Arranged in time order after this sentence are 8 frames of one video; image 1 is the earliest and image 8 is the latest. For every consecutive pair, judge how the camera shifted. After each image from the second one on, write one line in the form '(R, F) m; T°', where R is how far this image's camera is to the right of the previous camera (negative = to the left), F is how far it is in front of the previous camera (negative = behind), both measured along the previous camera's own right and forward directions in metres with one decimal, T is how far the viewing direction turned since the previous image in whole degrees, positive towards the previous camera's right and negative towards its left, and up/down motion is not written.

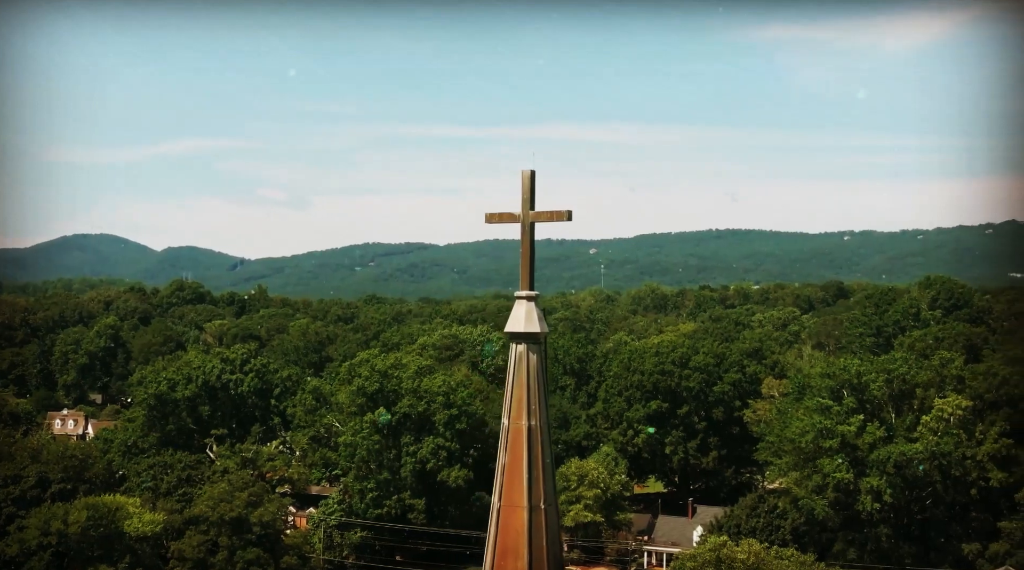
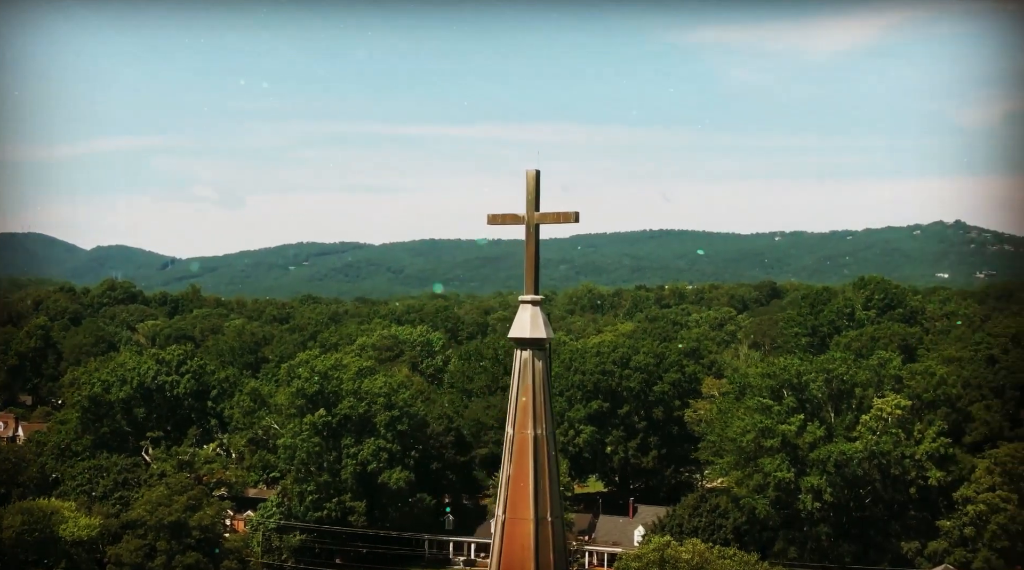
(-0.4, +0.2) m; +3°
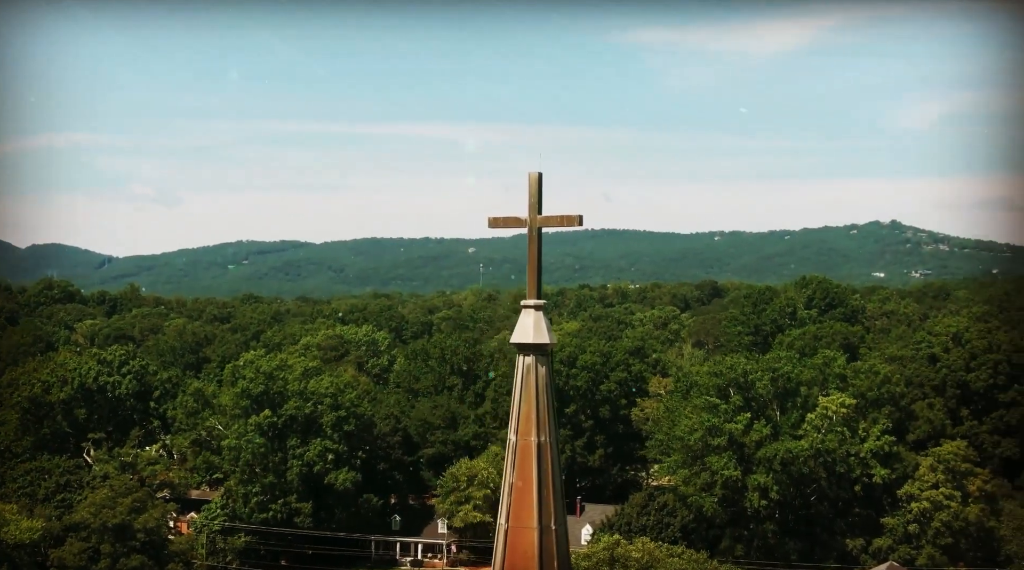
(-0.4, +0.1) m; +3°
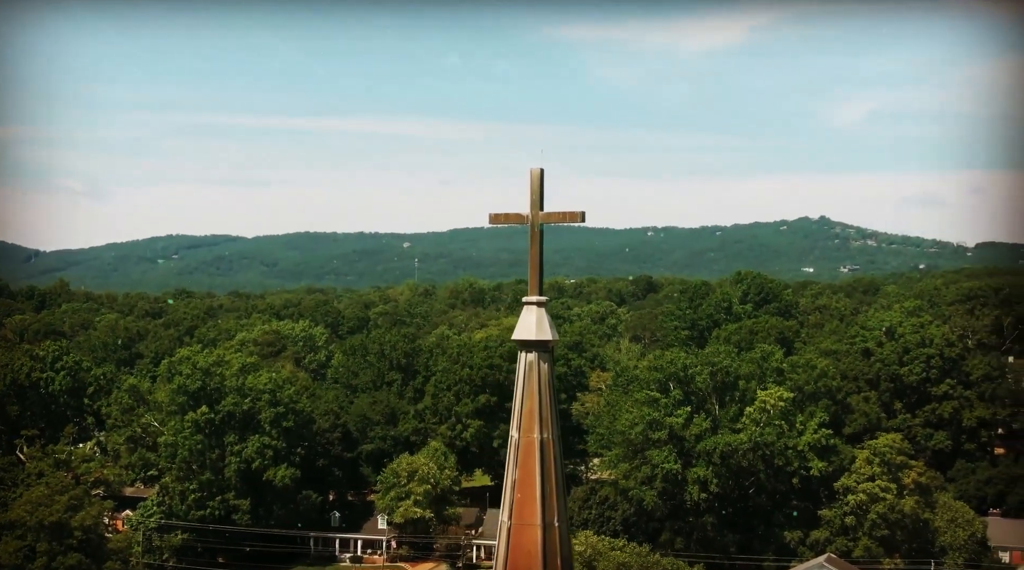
(-0.4, 0.0) m; +3°
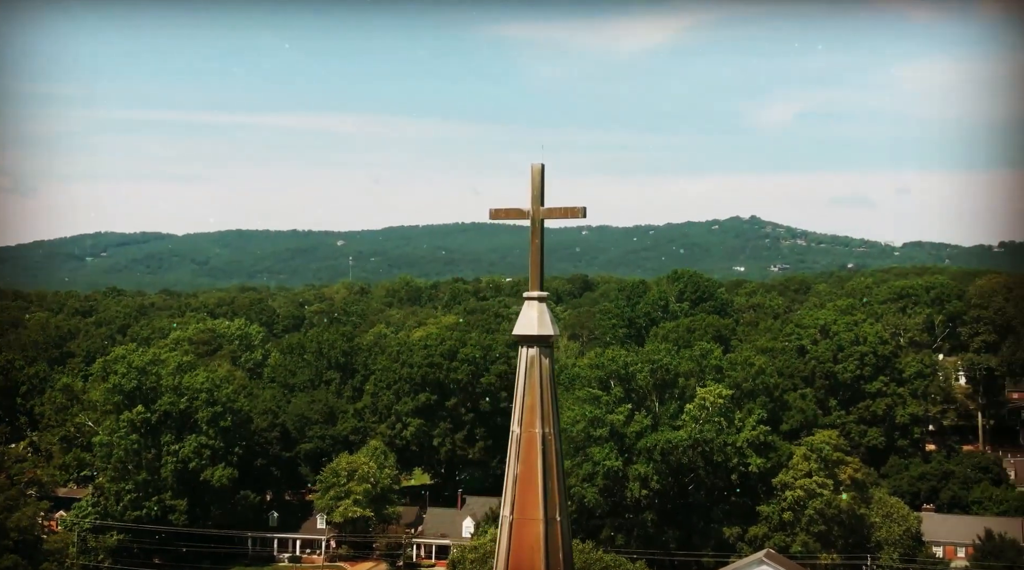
(-0.4, 0.0) m; +3°
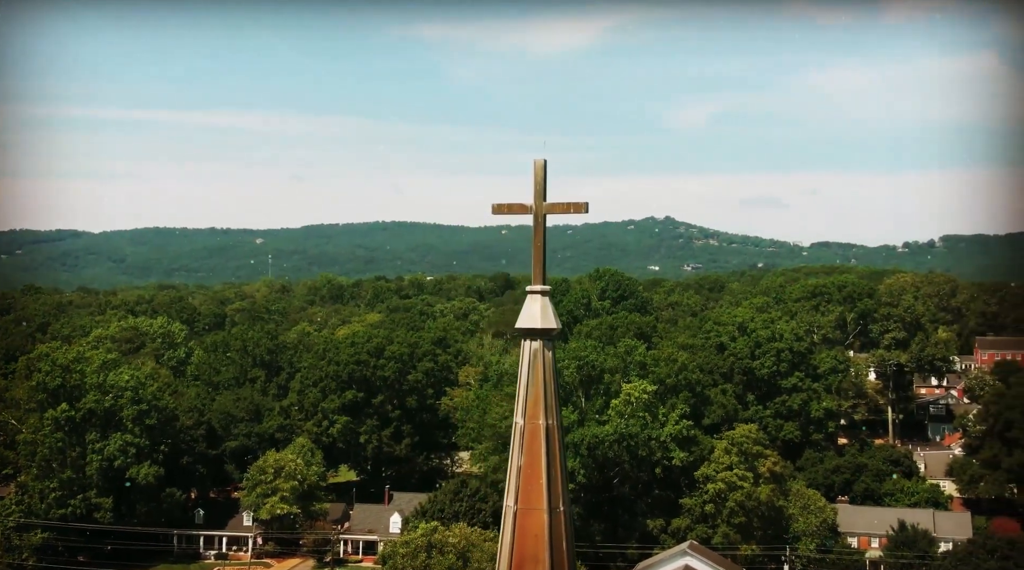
(-0.6, -0.6) m; +4°
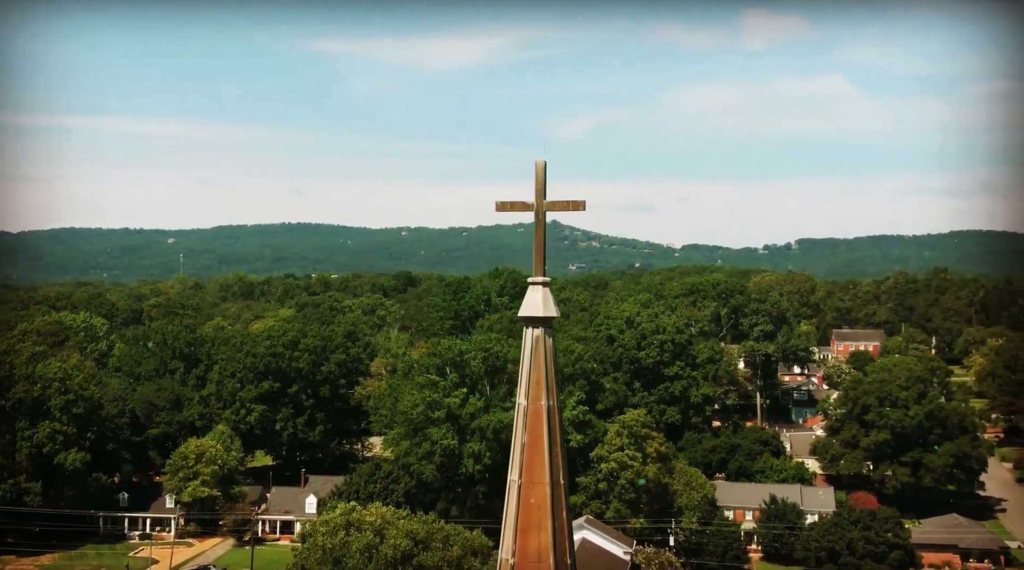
(-1.1, -3.4) m; +6°
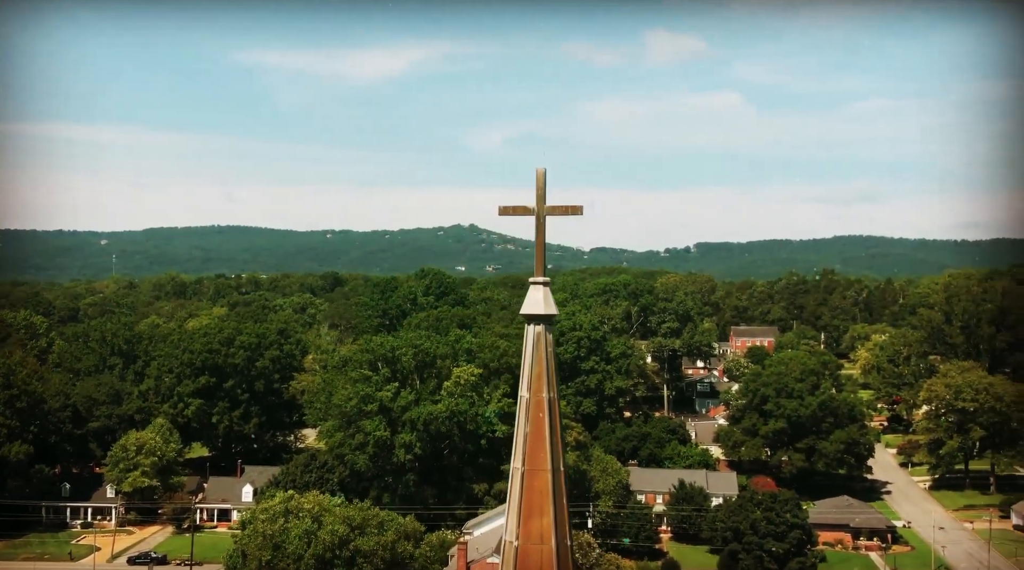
(-0.6, -2.9) m; +4°
